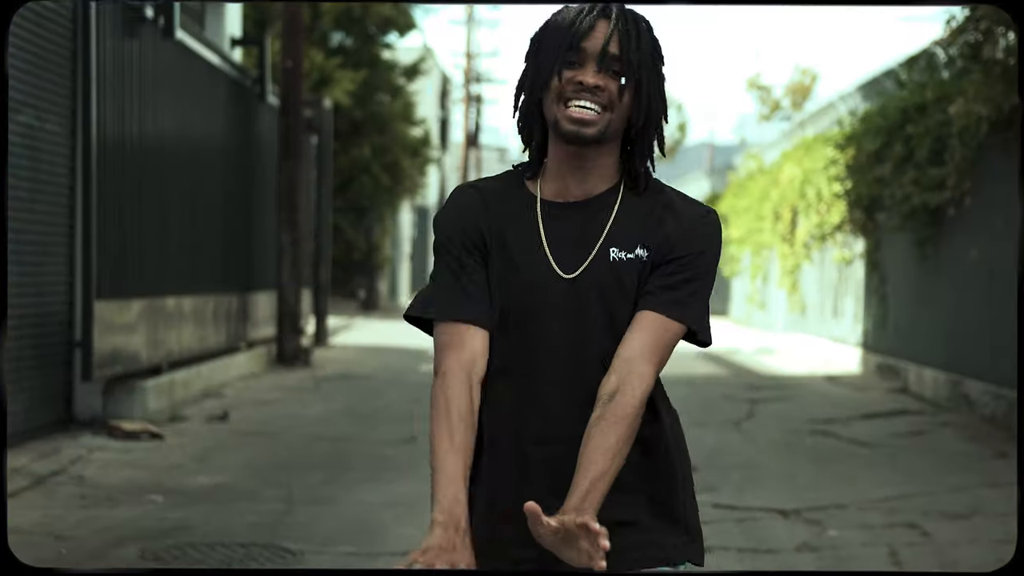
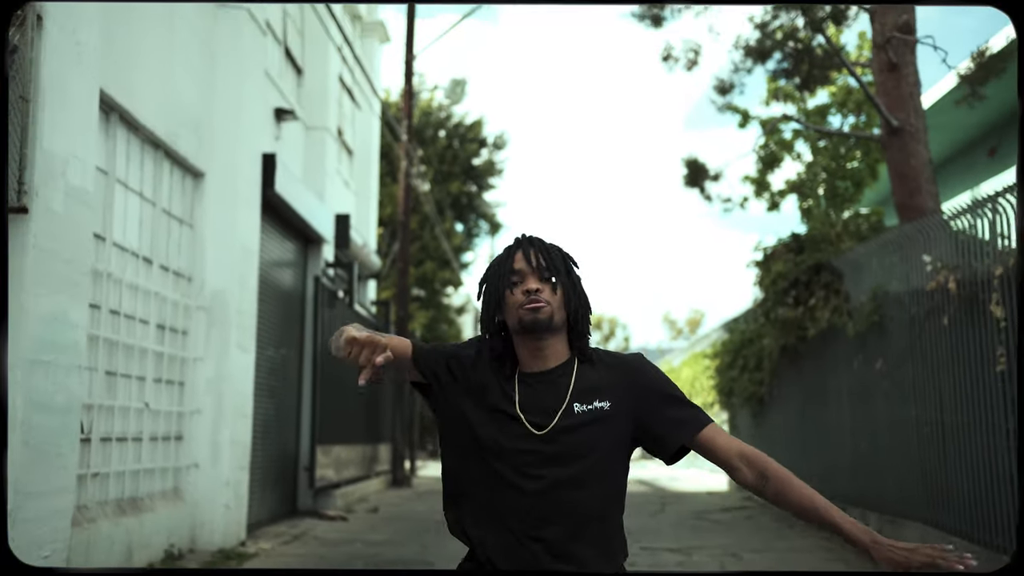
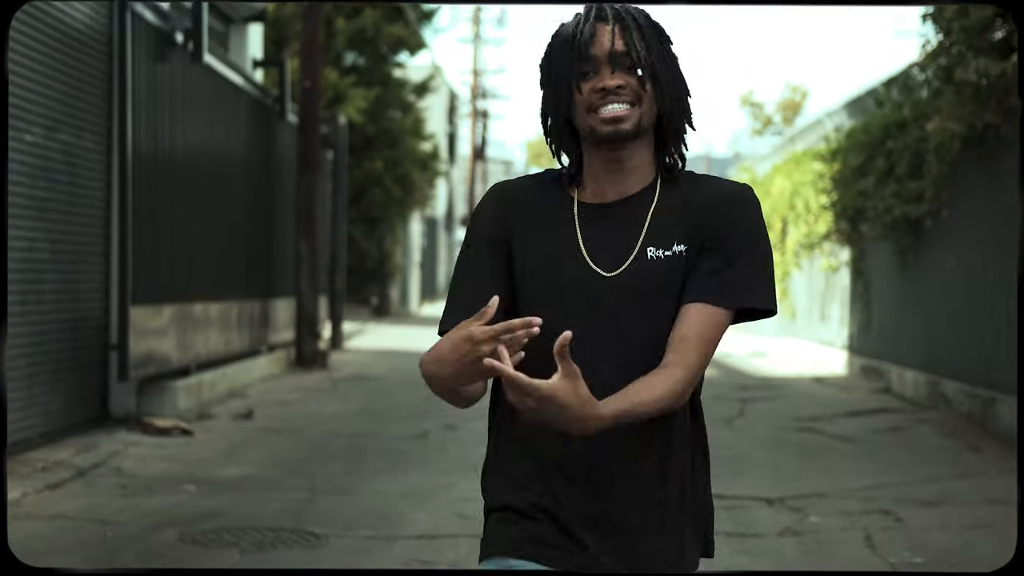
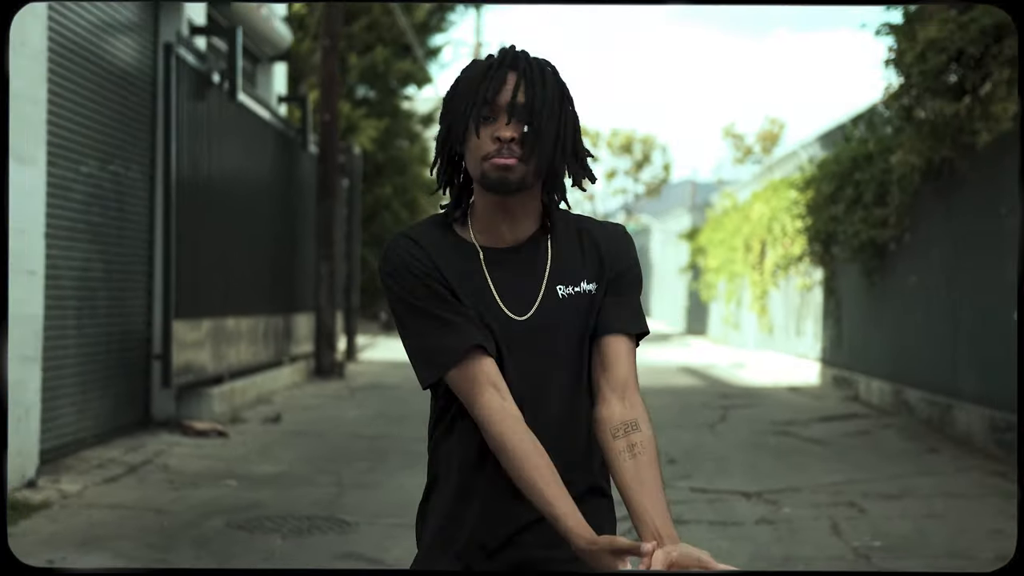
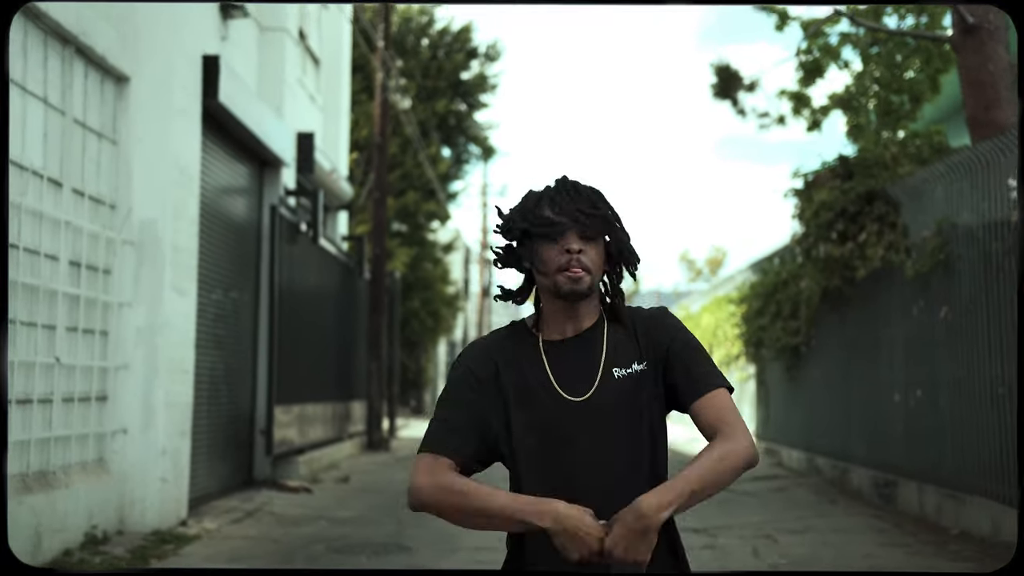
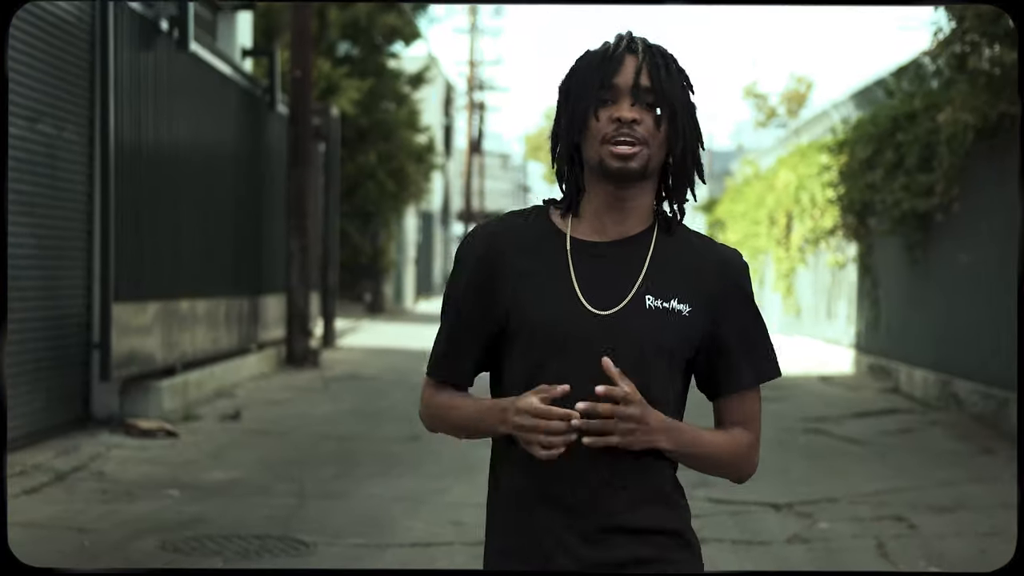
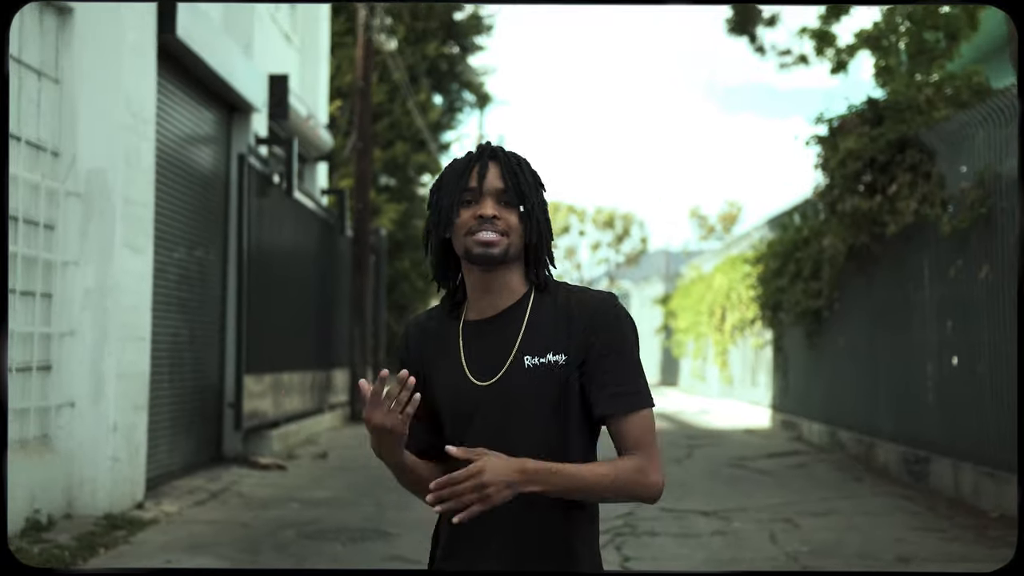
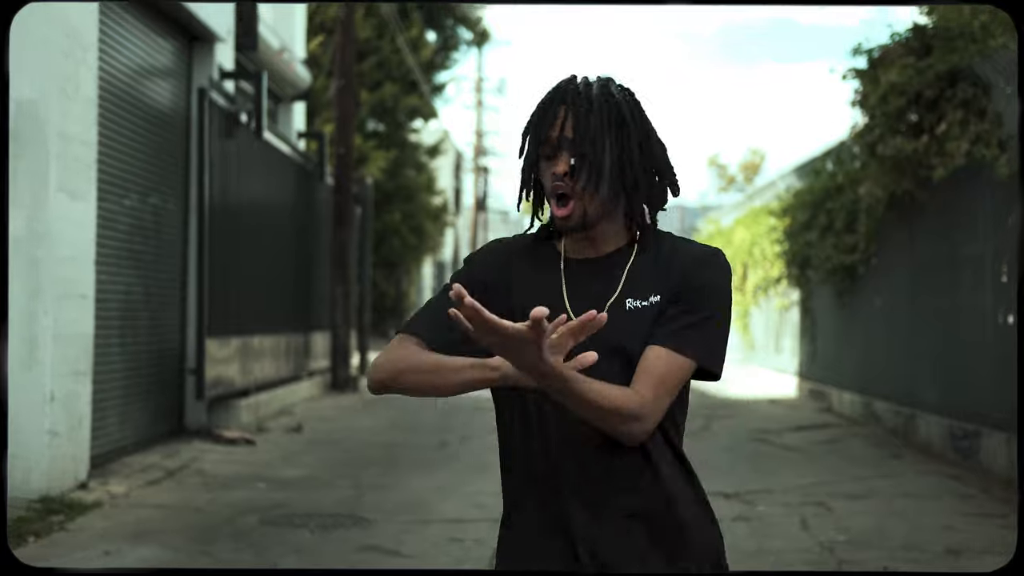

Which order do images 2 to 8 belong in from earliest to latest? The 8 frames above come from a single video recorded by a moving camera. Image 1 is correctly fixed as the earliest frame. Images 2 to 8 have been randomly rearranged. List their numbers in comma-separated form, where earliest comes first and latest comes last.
6, 3, 4, 8, 7, 5, 2
